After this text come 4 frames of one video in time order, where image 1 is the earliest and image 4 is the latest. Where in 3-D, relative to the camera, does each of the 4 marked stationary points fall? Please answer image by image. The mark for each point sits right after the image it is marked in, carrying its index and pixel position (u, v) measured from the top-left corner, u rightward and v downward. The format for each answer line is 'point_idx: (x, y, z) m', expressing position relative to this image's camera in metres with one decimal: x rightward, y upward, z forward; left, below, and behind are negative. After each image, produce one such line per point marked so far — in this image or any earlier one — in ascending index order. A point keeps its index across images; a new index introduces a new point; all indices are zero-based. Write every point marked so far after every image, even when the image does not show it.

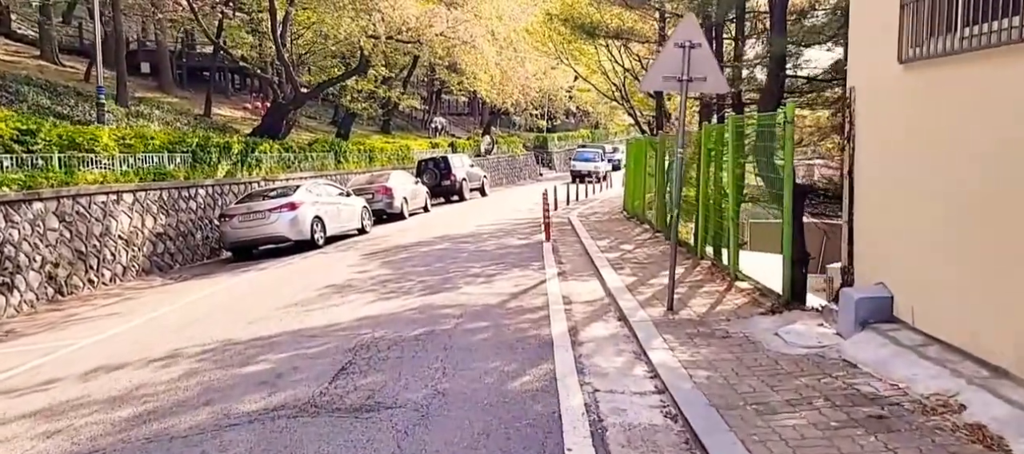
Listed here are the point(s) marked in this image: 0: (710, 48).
0: (+1.8, +1.7, +7.6) m
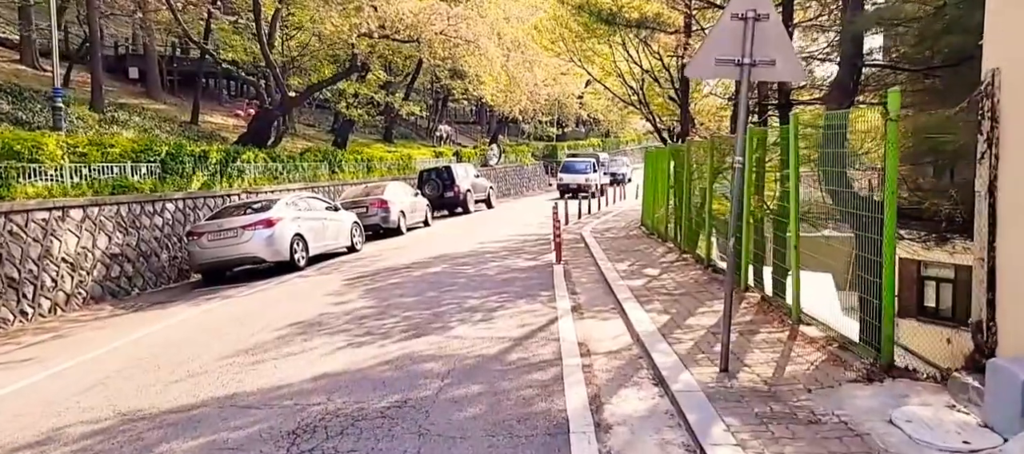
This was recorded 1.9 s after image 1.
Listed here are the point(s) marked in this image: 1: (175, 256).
0: (+1.8, +1.4, +5.7) m
1: (-6.3, -0.5, +15.3) m
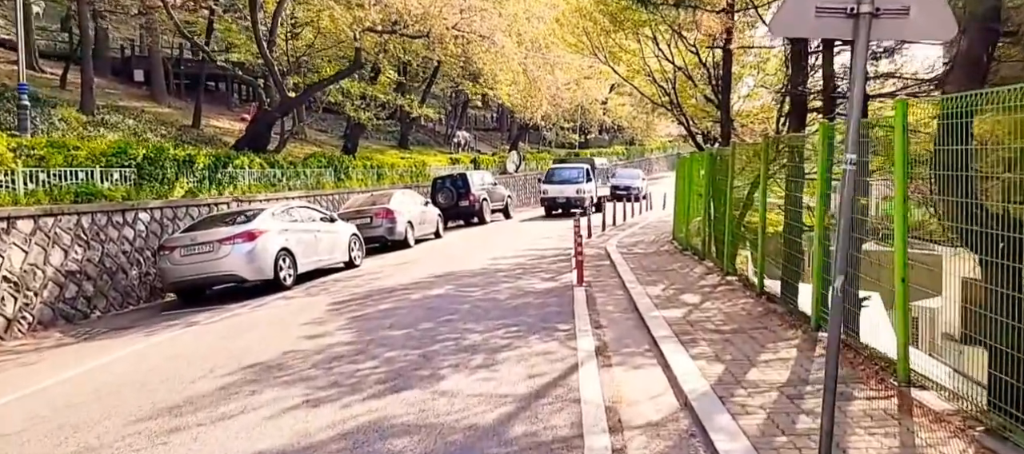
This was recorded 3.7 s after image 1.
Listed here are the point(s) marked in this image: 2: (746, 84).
0: (+1.8, +1.3, +3.7) m
1: (-6.0, -0.8, +13.6) m
2: (+5.2, +3.2, +18.4) m
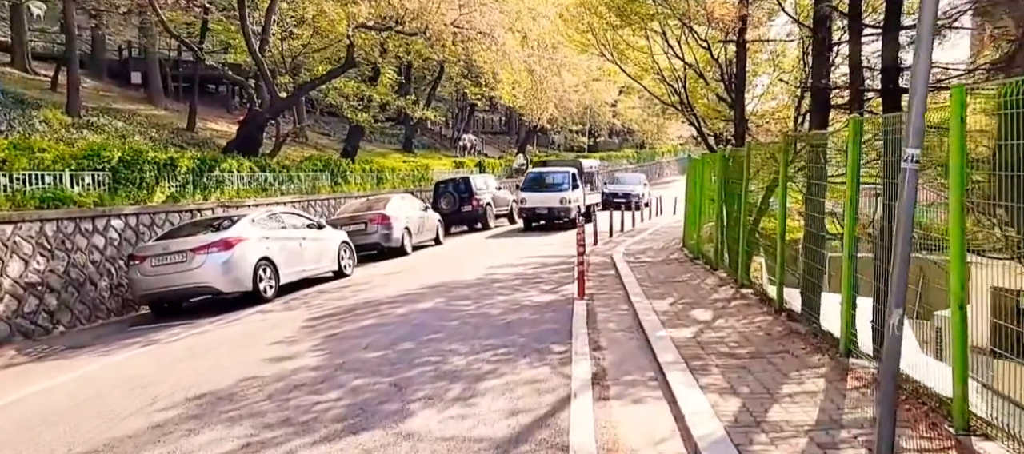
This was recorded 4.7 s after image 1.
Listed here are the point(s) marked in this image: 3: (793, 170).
0: (+1.7, +1.2, +2.8) m
1: (-6.1, -0.9, +12.7) m
2: (+5.3, +3.1, +17.4) m
3: (+3.2, +0.7, +9.3) m
